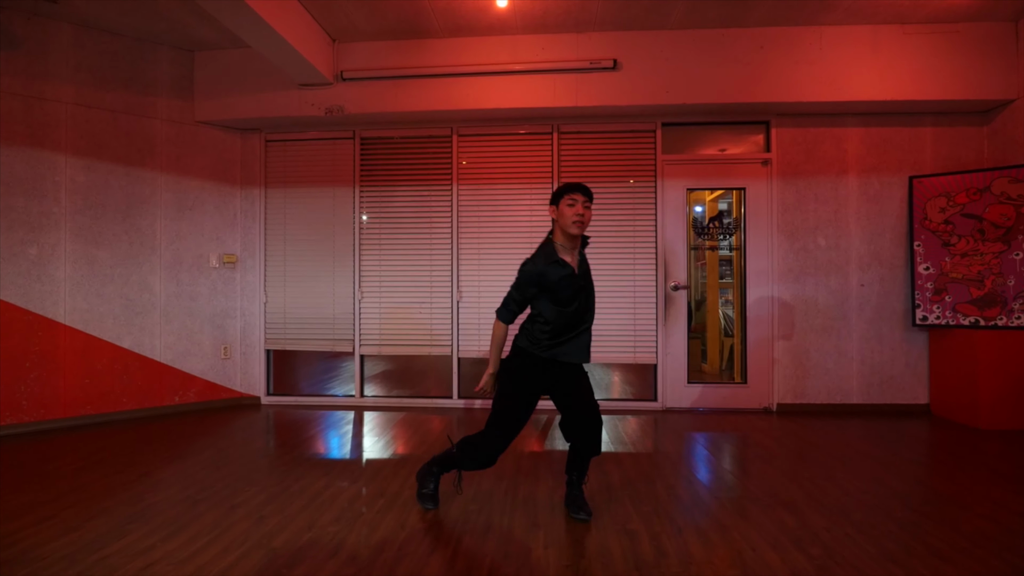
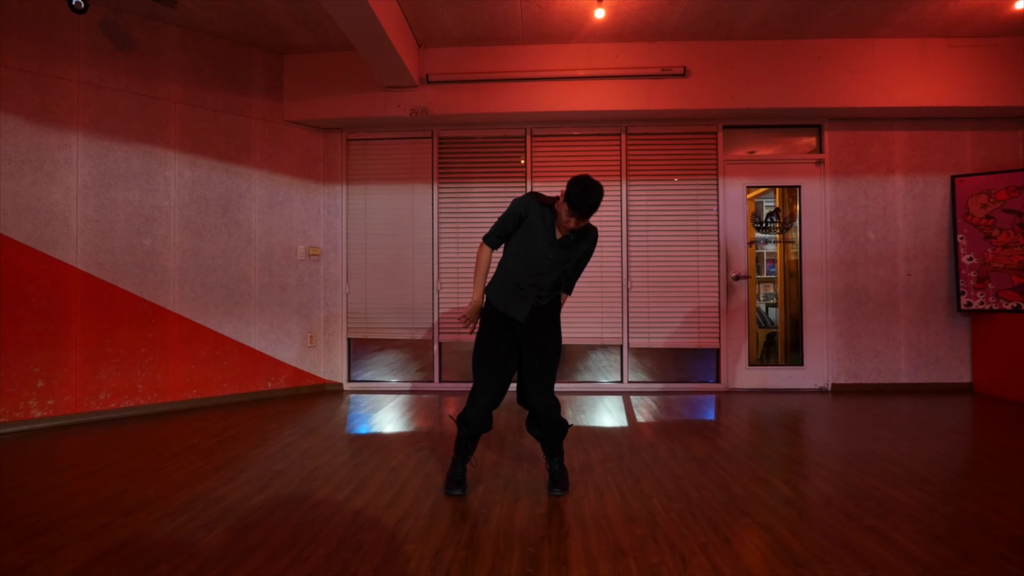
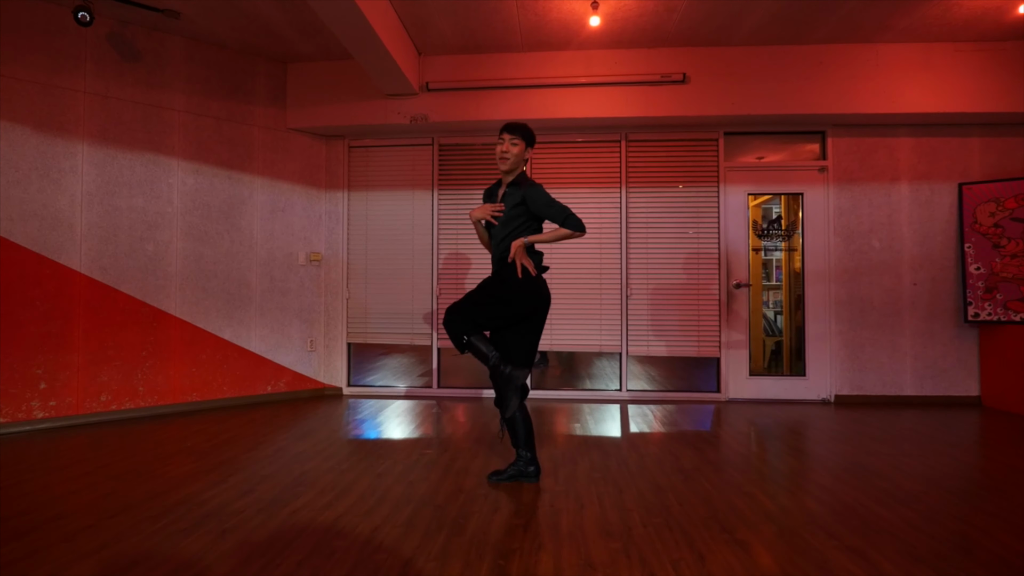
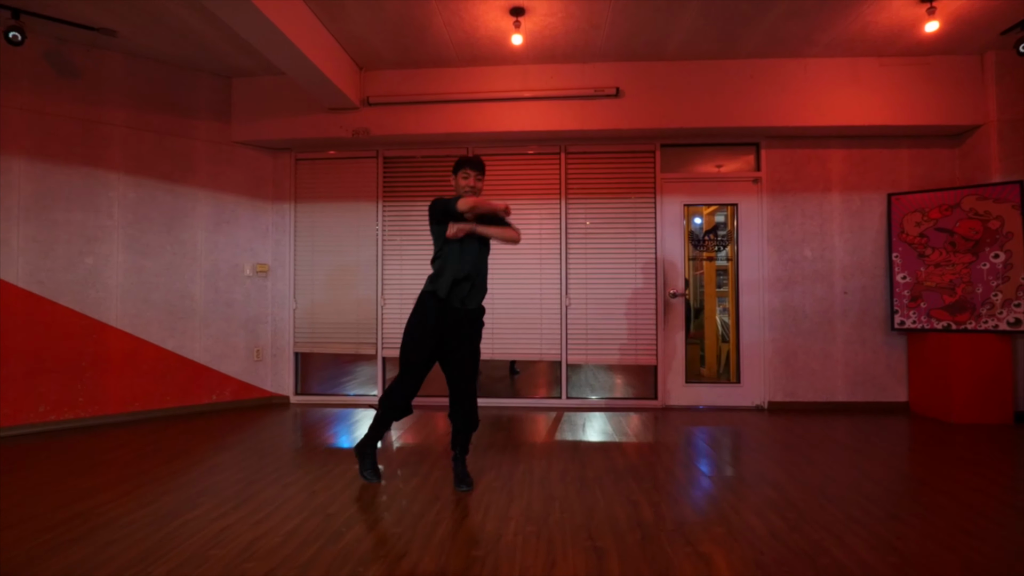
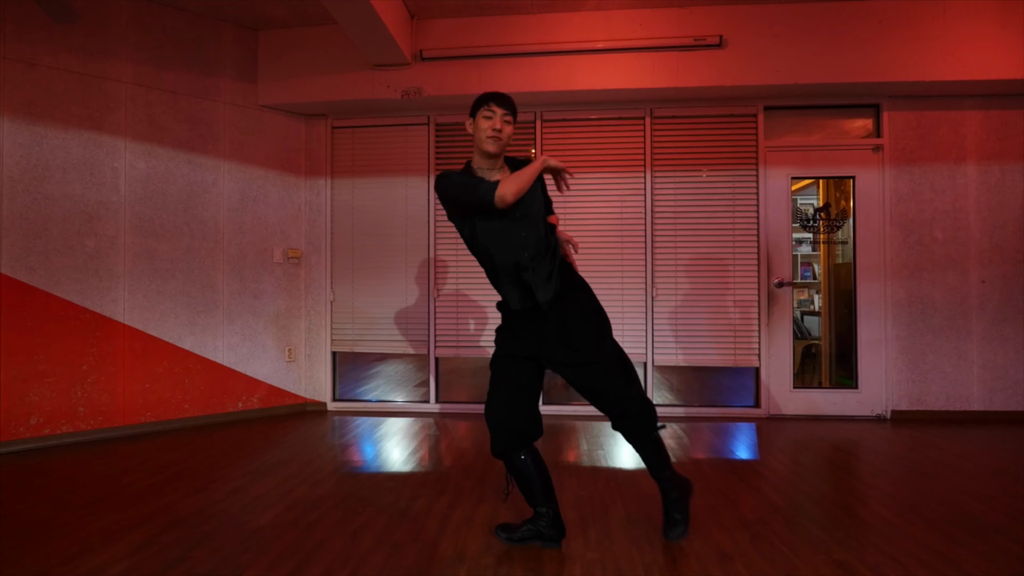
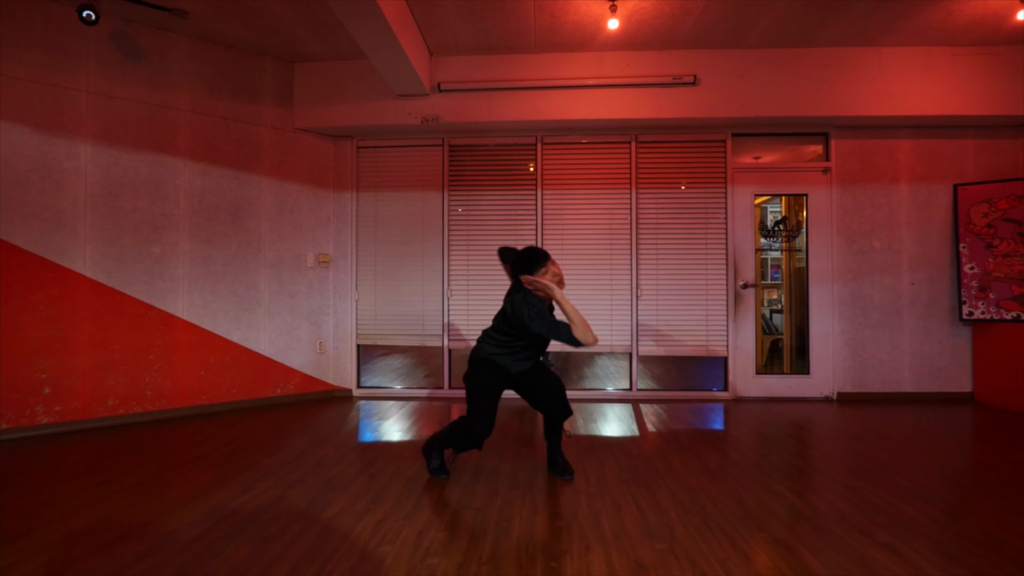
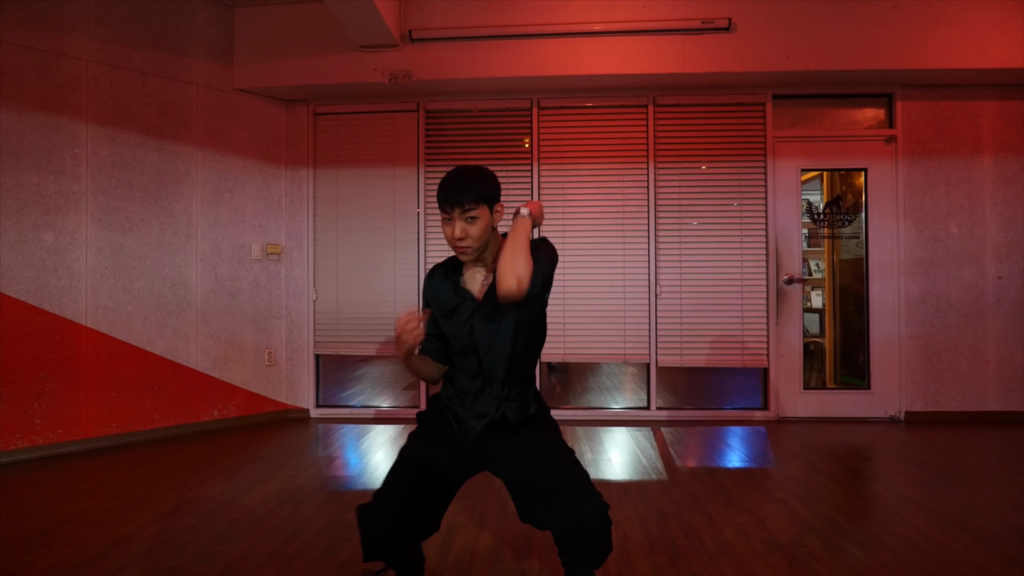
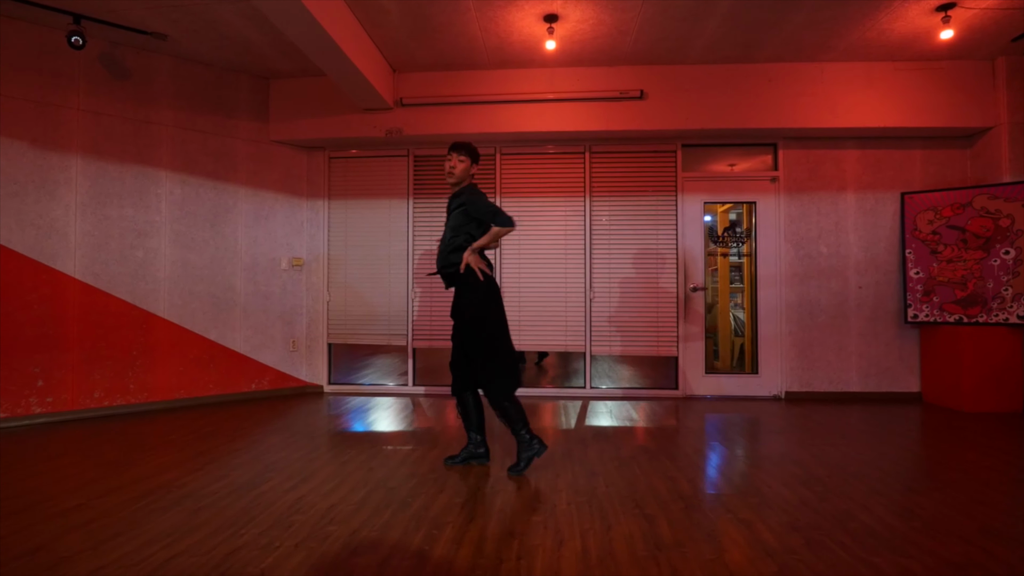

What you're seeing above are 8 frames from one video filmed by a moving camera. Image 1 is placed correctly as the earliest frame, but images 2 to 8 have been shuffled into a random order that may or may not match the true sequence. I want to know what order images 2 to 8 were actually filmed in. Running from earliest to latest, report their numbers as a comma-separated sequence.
4, 8, 3, 5, 6, 7, 2
